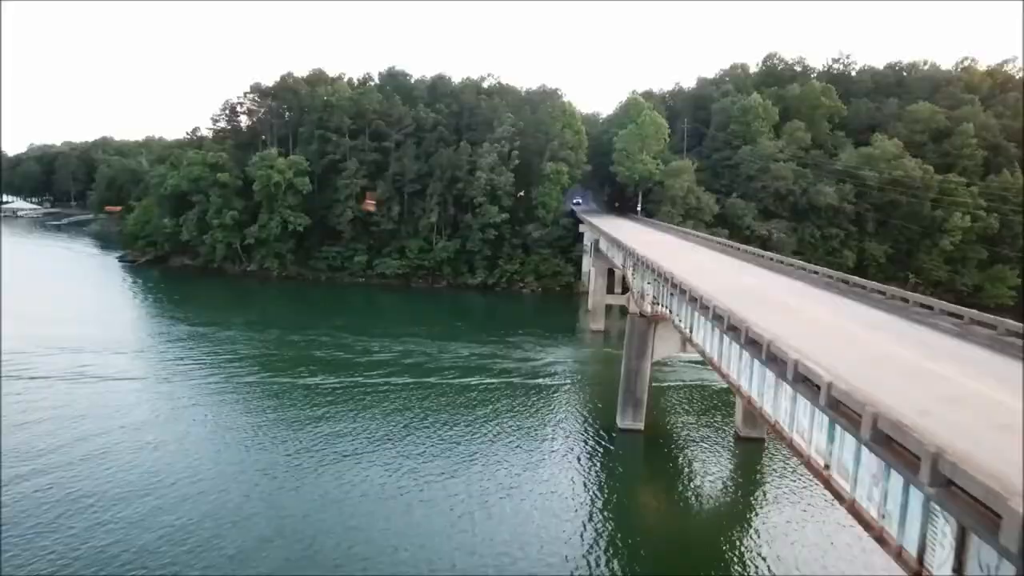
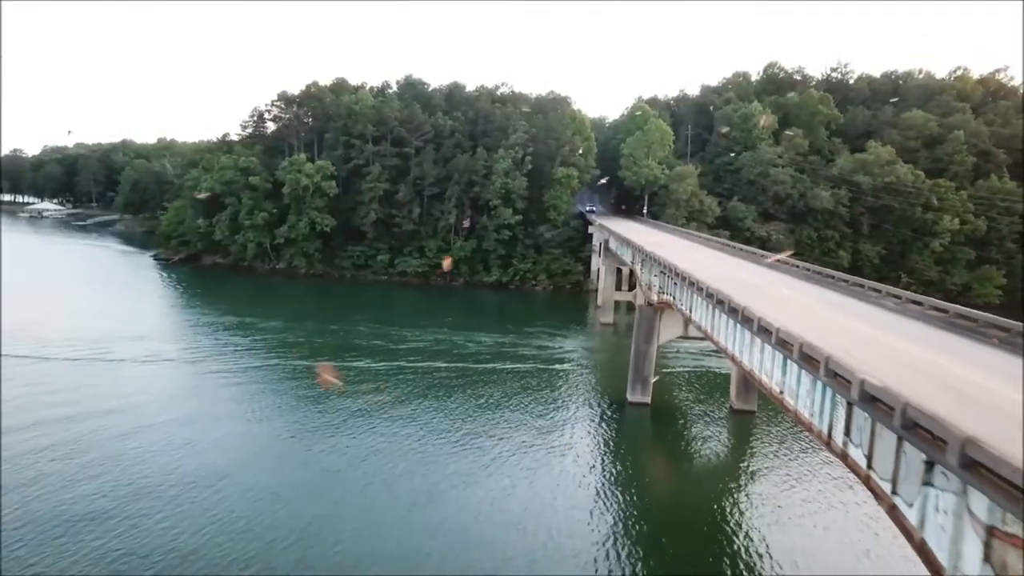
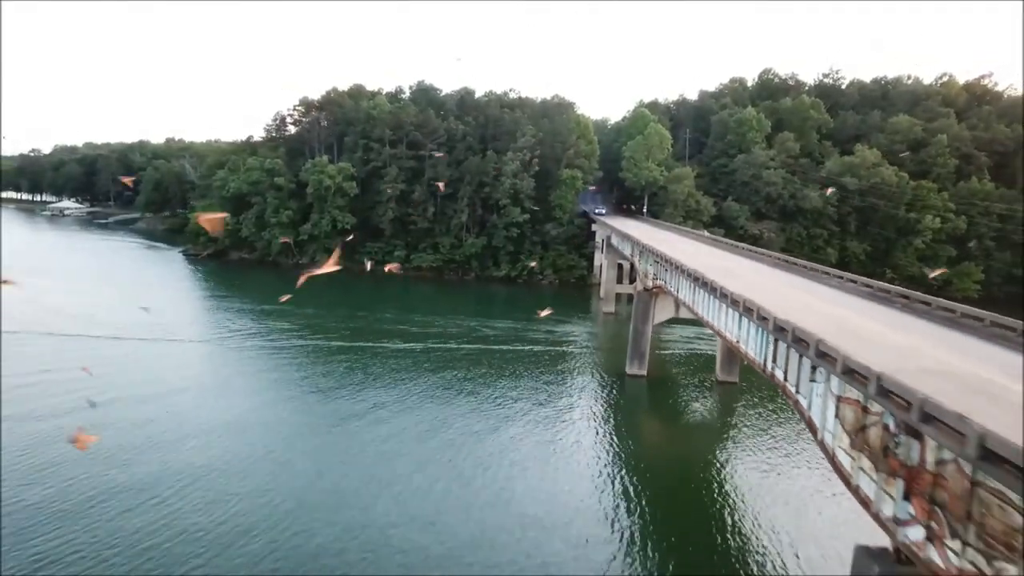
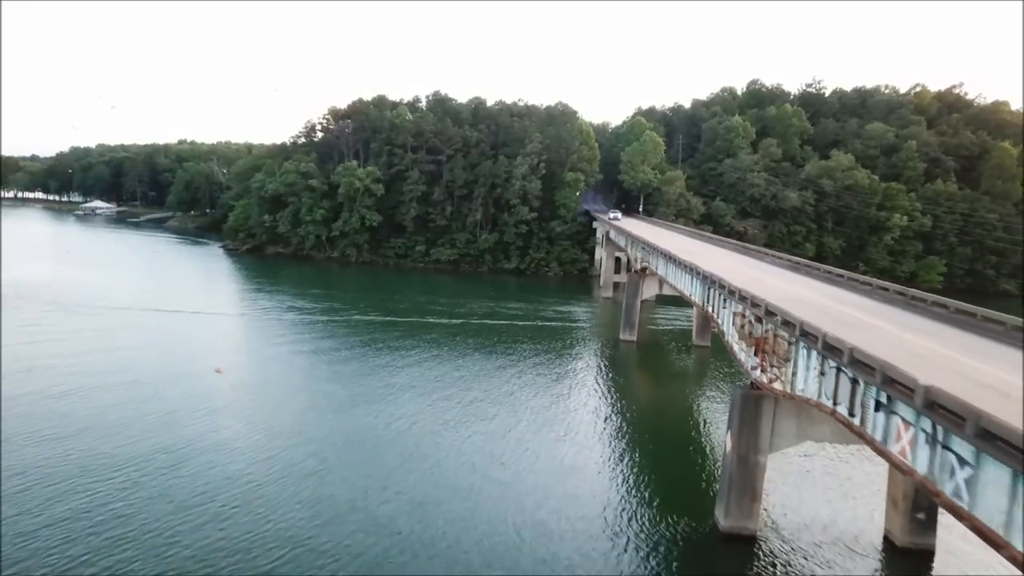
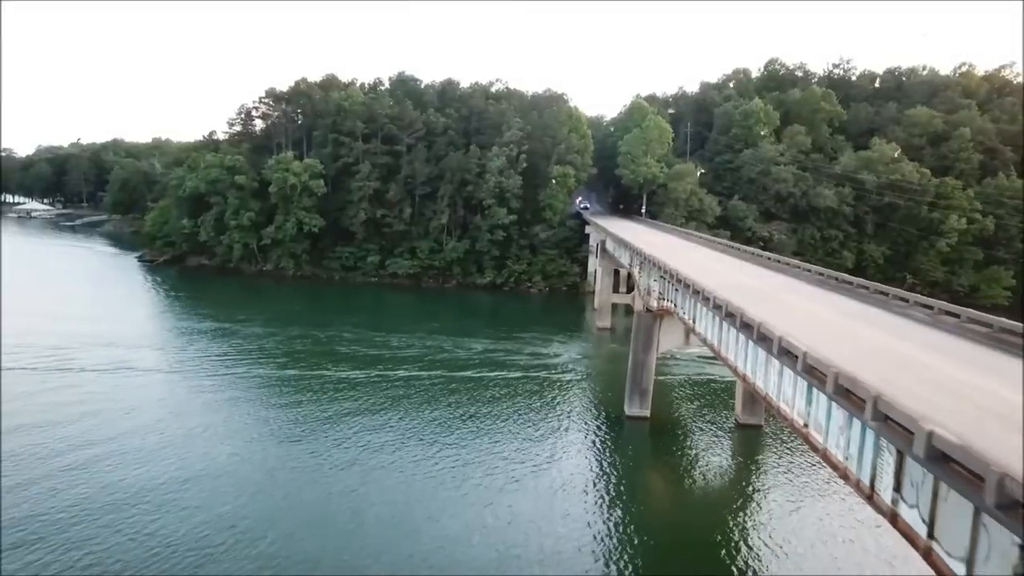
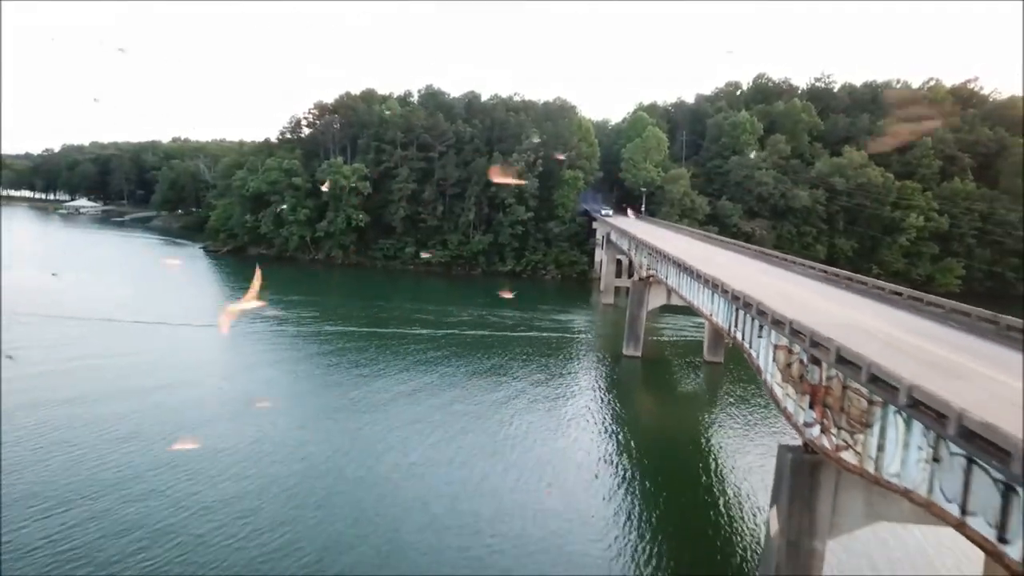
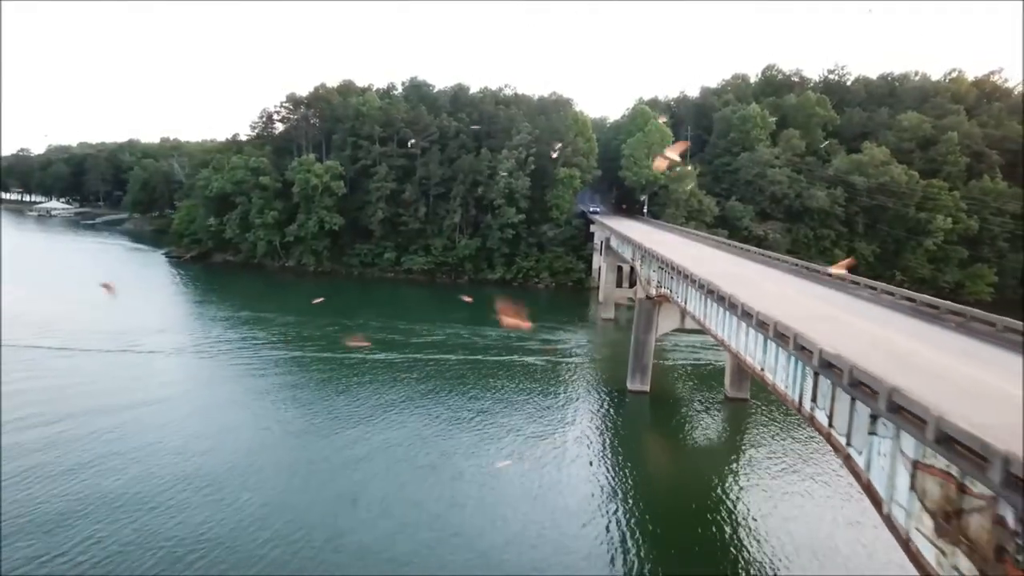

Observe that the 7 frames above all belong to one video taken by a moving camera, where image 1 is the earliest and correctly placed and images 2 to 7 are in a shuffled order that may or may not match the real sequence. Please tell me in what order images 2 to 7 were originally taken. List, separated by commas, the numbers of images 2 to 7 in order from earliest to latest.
5, 2, 7, 3, 6, 4
